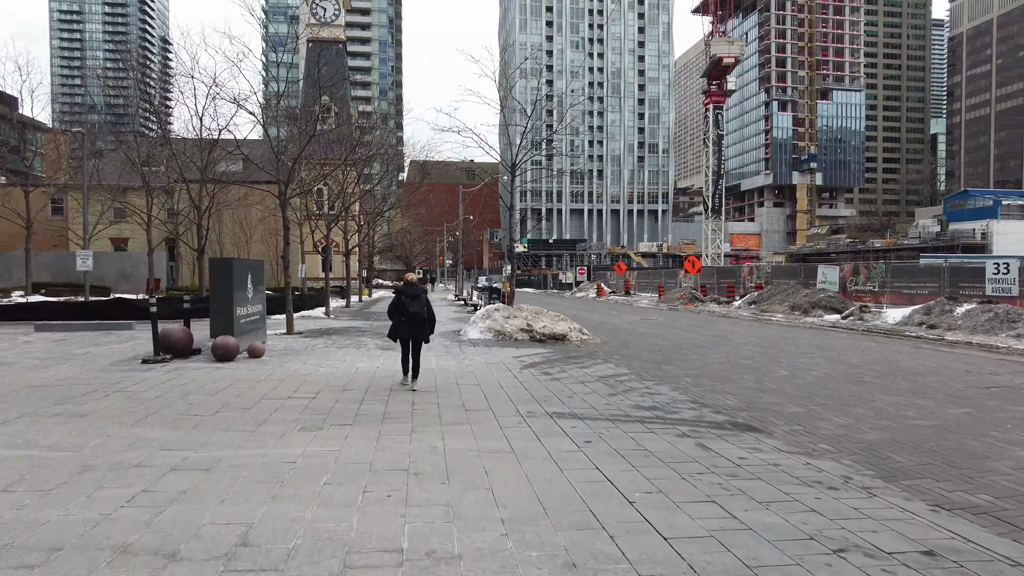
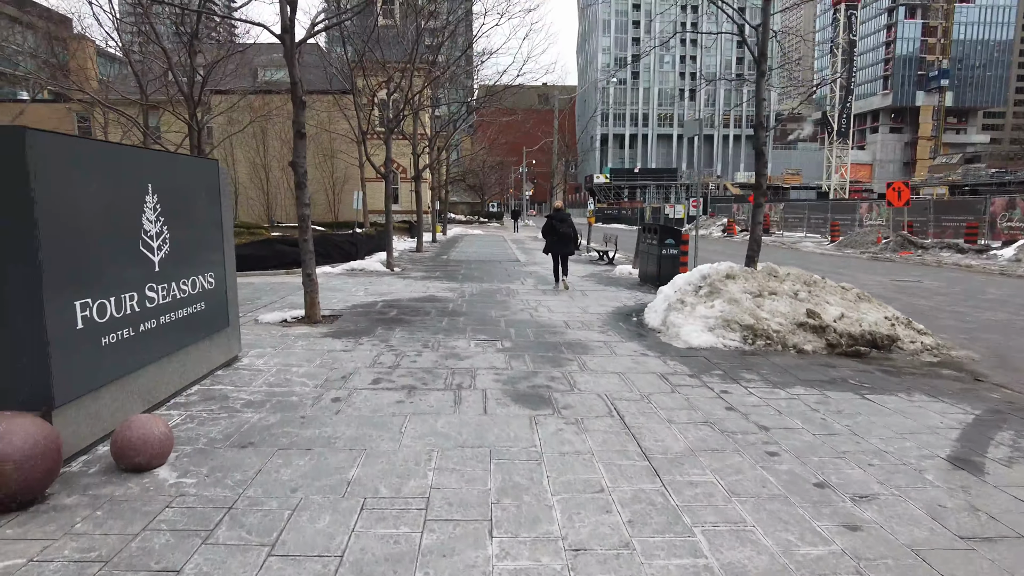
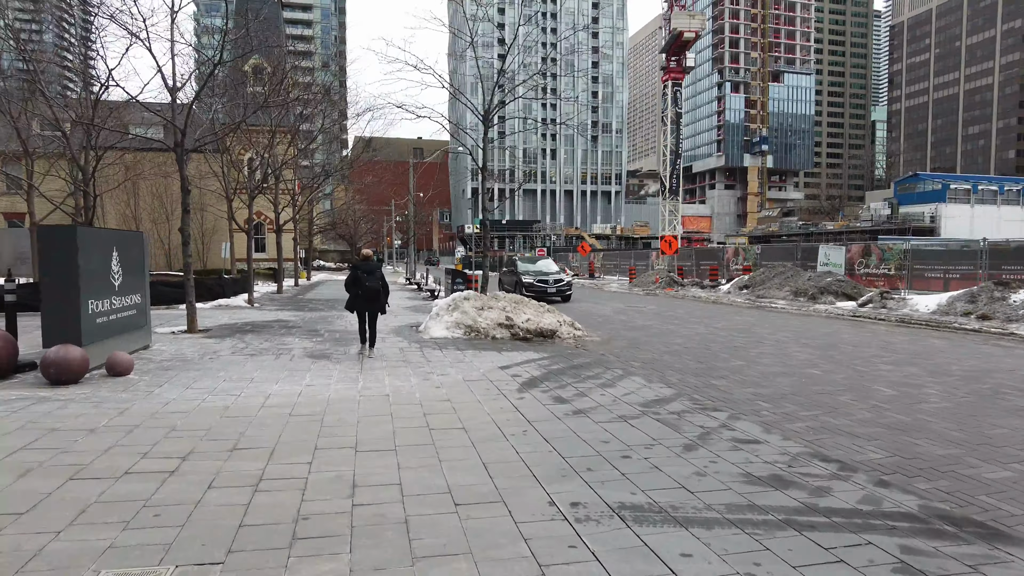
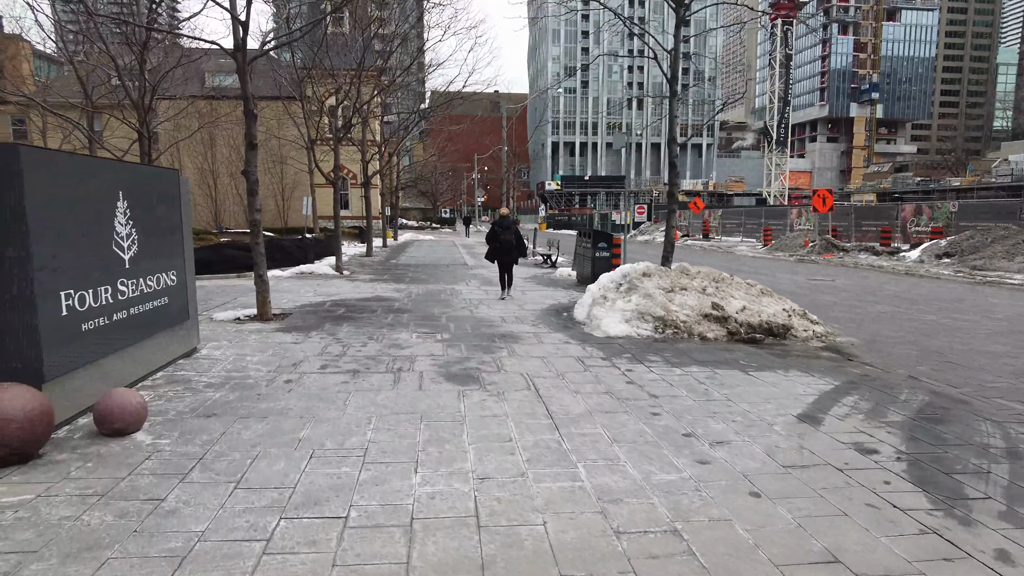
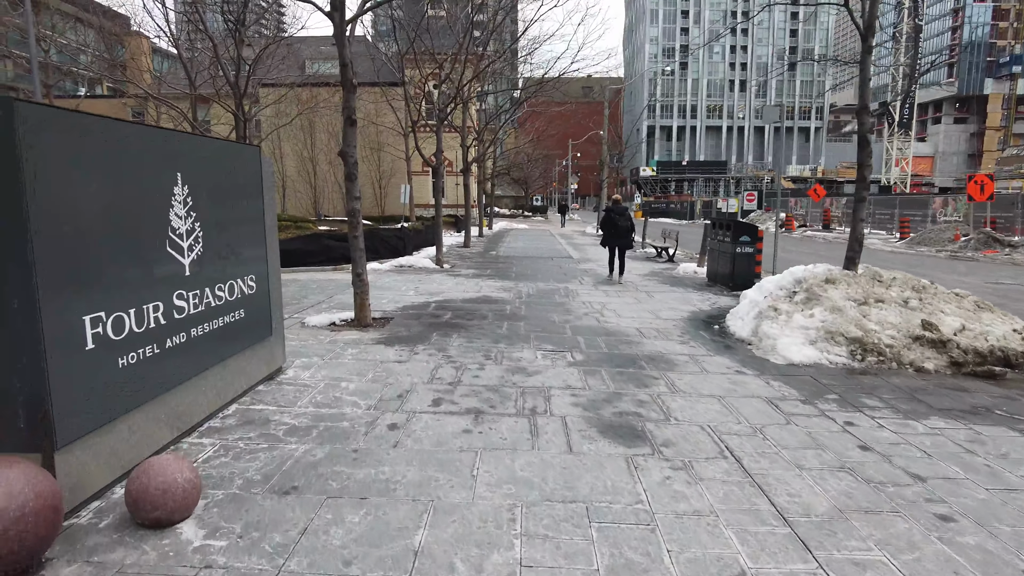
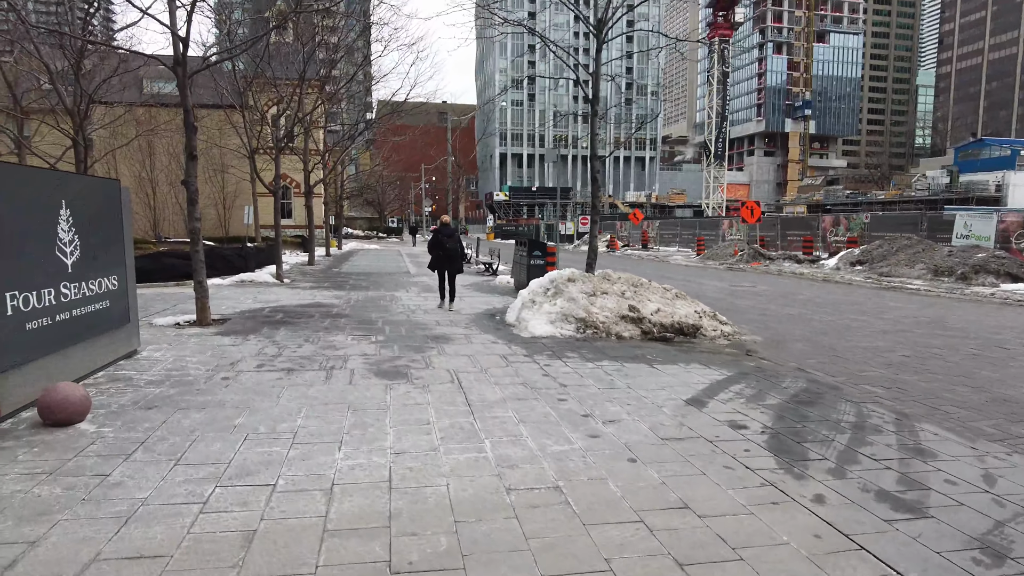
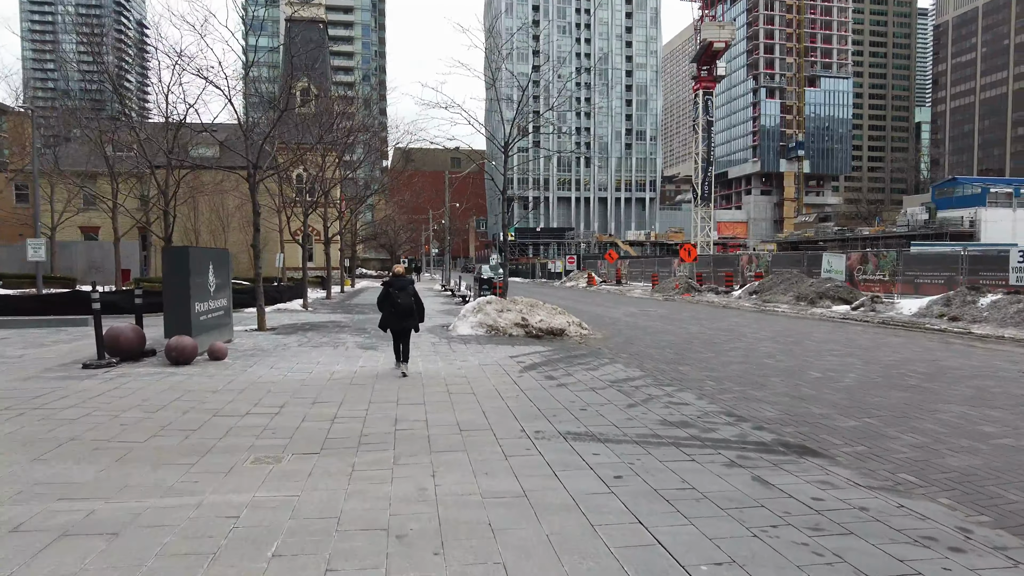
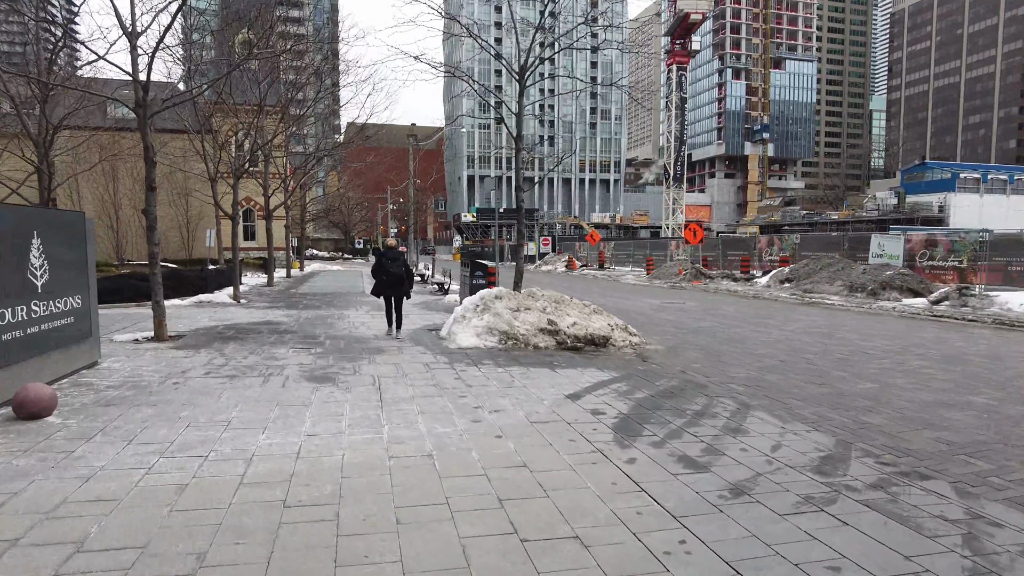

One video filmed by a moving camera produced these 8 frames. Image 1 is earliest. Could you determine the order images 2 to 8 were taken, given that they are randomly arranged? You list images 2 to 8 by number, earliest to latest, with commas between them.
7, 3, 8, 6, 4, 2, 5
